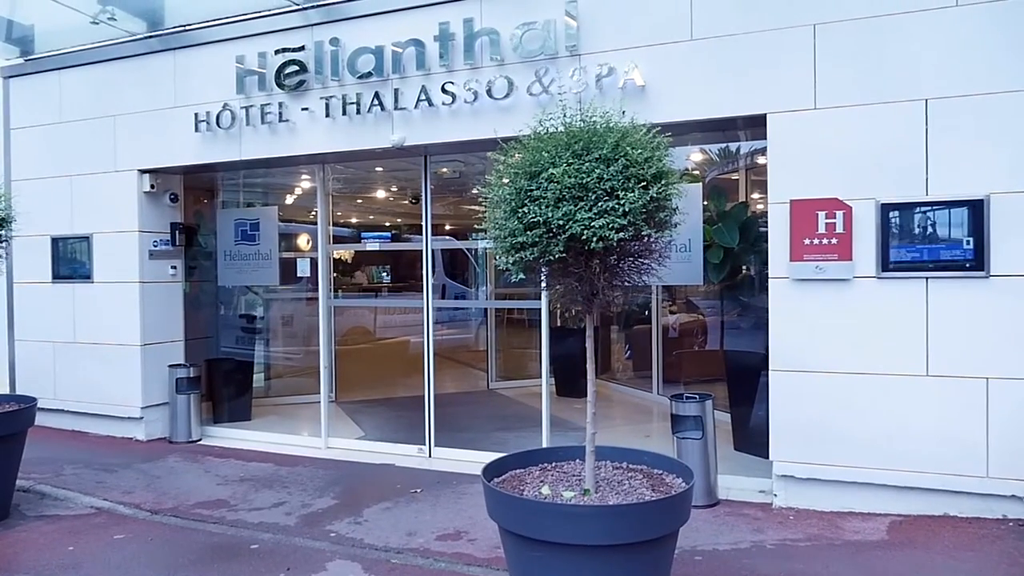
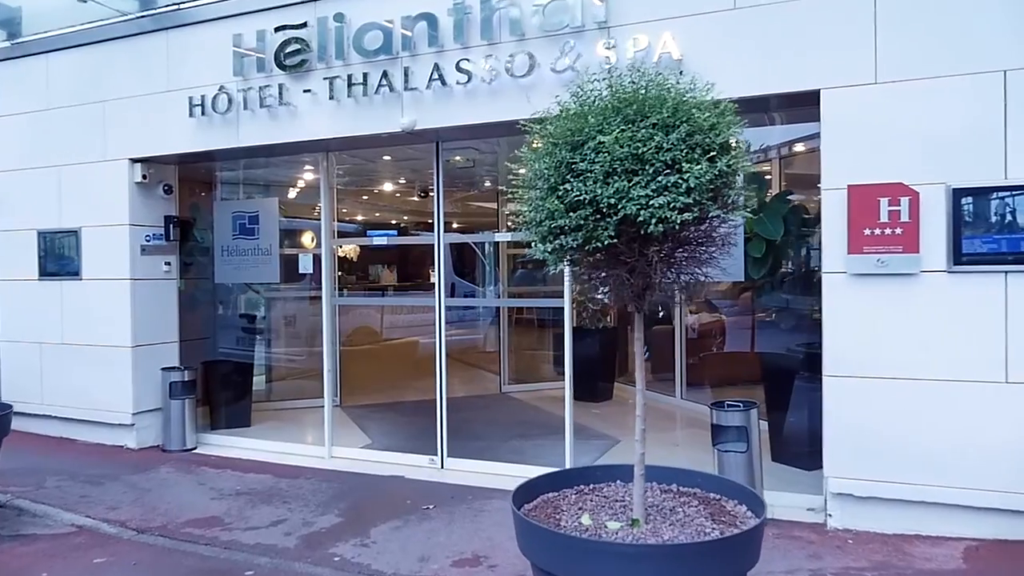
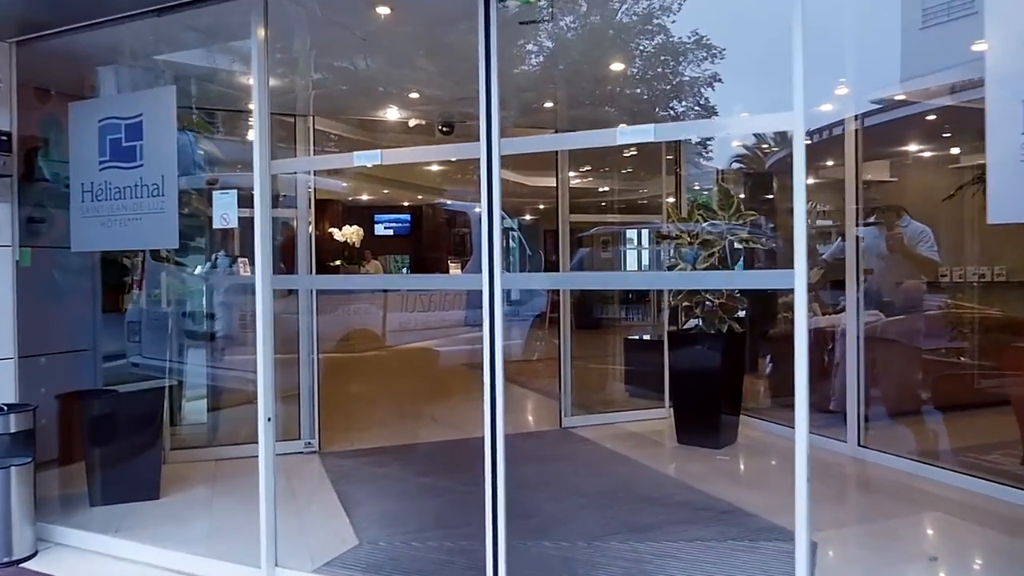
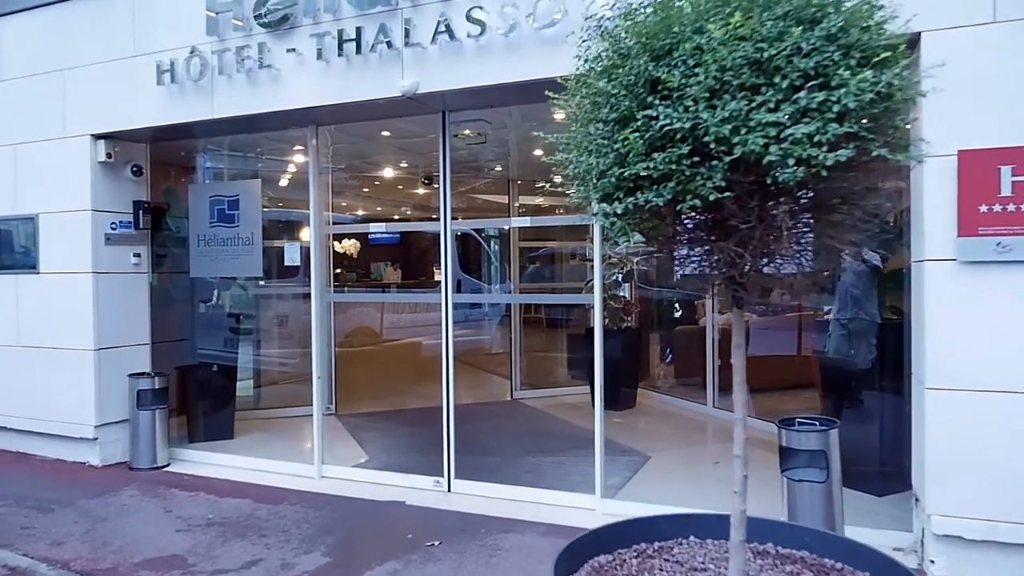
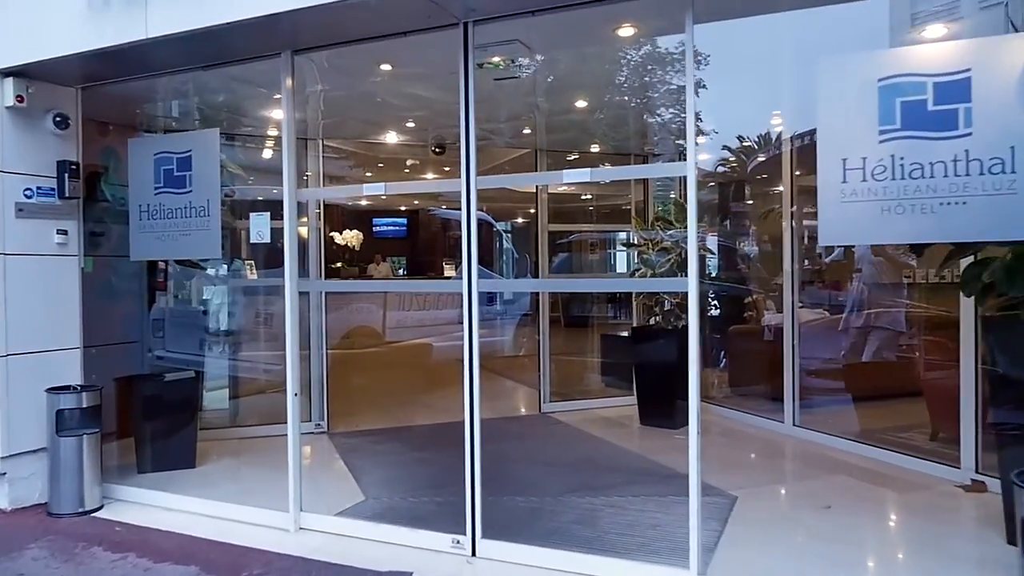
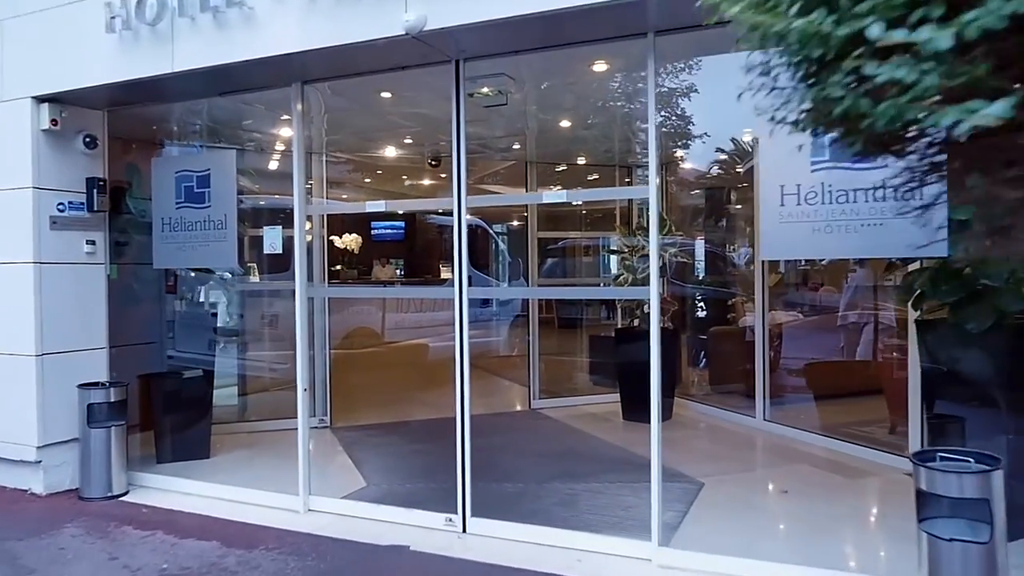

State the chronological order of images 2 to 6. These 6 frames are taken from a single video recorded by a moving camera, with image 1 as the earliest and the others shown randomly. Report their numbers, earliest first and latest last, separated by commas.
2, 4, 6, 5, 3
